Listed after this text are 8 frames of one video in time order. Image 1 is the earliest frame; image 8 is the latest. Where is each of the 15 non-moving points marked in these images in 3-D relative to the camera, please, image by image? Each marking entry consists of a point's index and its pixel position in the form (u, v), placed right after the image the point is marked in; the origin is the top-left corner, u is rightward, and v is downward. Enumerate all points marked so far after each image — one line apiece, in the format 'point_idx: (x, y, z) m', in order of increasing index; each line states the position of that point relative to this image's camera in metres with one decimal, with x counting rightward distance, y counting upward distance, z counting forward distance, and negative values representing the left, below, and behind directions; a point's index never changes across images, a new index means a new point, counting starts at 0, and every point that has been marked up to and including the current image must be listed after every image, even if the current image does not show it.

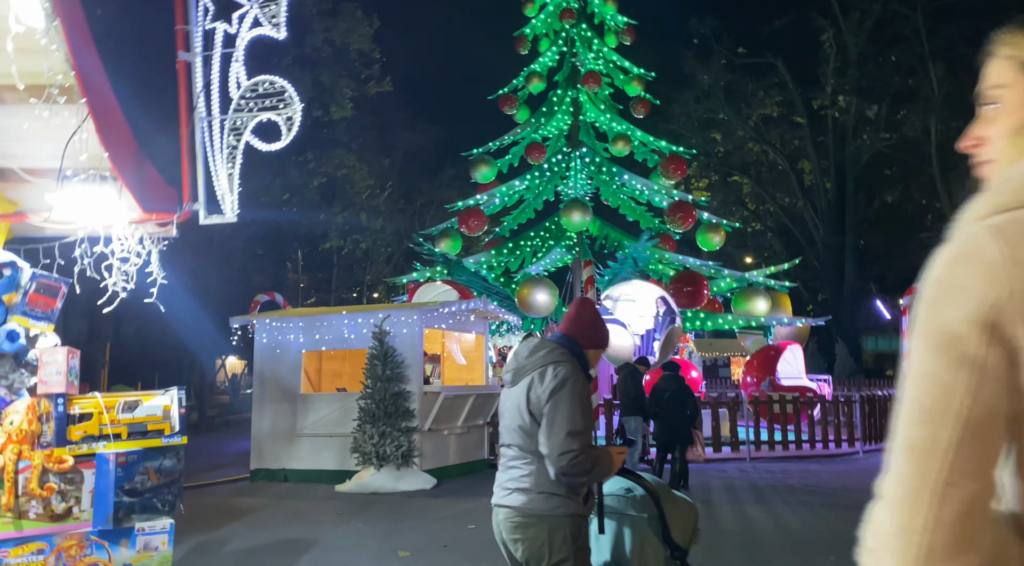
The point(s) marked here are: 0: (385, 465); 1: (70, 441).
0: (-1.8, -2.6, +10.6) m
1: (-3.0, -1.1, +5.0) m
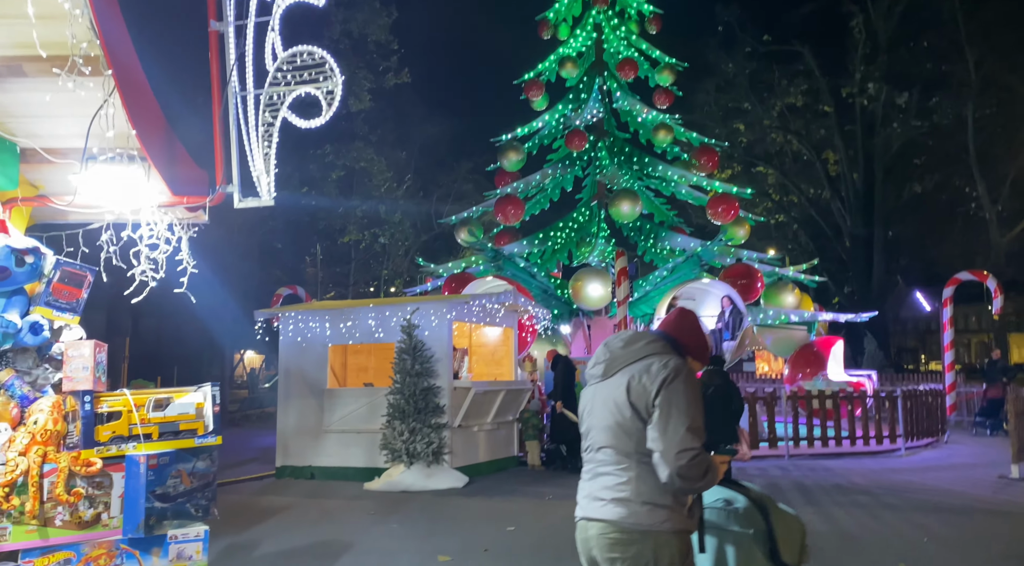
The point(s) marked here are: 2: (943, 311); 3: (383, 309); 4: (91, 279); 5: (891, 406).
0: (-1.3, -2.5, +10.3) m
1: (-2.6, -1.0, +4.7) m
2: (+9.2, -0.6, +15.9) m
3: (-2.0, -0.4, +11.3) m
4: (-2.9, 0.0, +5.1) m
5: (+6.9, -2.2, +13.6) m
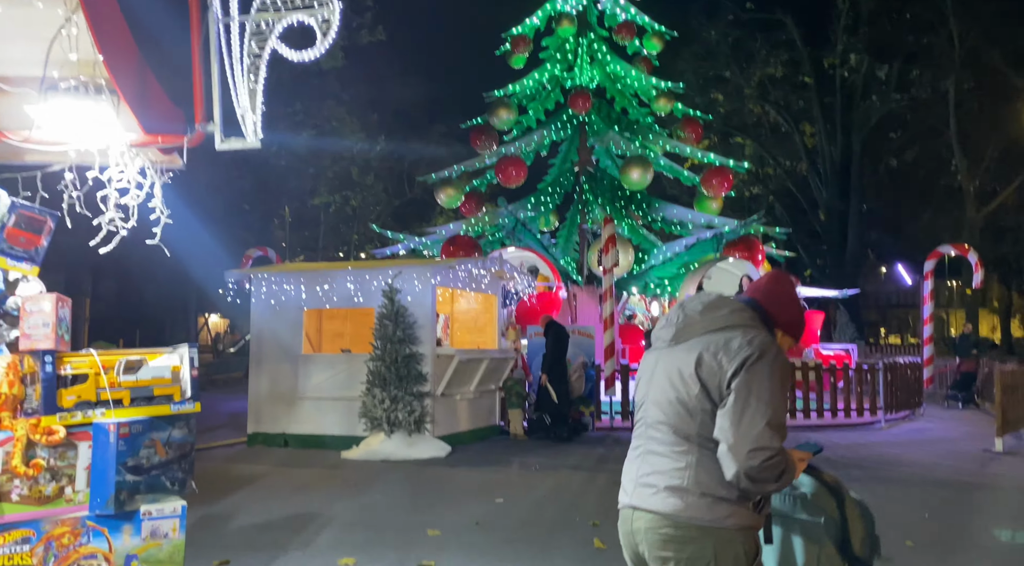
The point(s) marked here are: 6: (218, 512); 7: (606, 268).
0: (-1.5, -2.0, +9.9) m
1: (-2.5, -0.7, +4.2) m
2: (+8.8, 0.0, +15.9) m
3: (-2.2, +0.2, +10.8) m
4: (-2.8, +0.4, +4.6) m
5: (+6.5, -1.7, +13.5) m
6: (-2.8, -2.2, +7.1) m
7: (+1.5, +0.3, +12.2) m
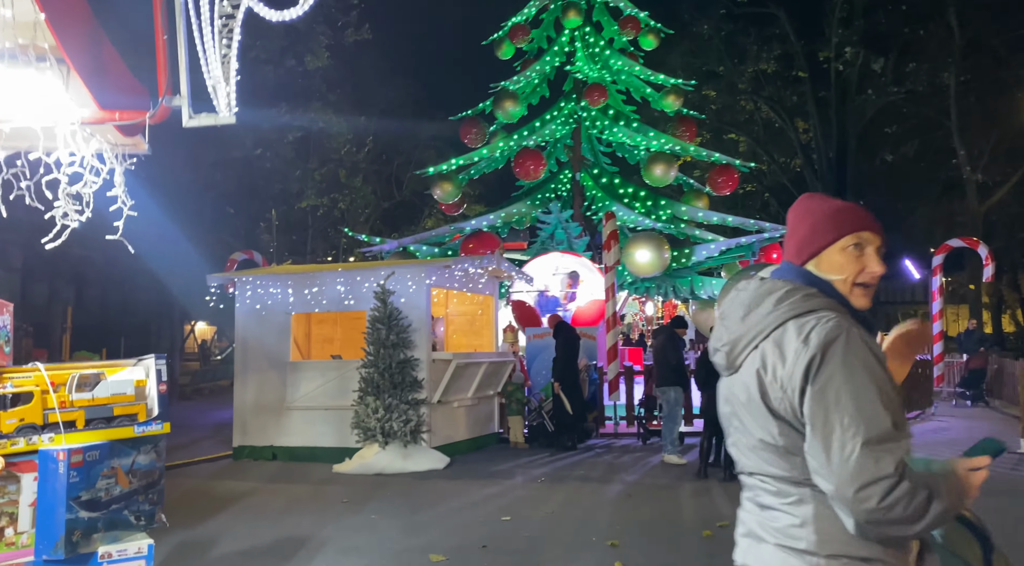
0: (-1.5, -2.0, +9.3) m
1: (-2.4, -0.7, +3.6) m
2: (+8.7, +0.1, +15.5) m
3: (-2.2, +0.1, +10.2) m
4: (-2.8, +0.3, +4.0) m
5: (+6.5, -1.7, +13.0) m
6: (-2.7, -2.2, +6.5) m
7: (+1.5, +0.3, +11.7) m
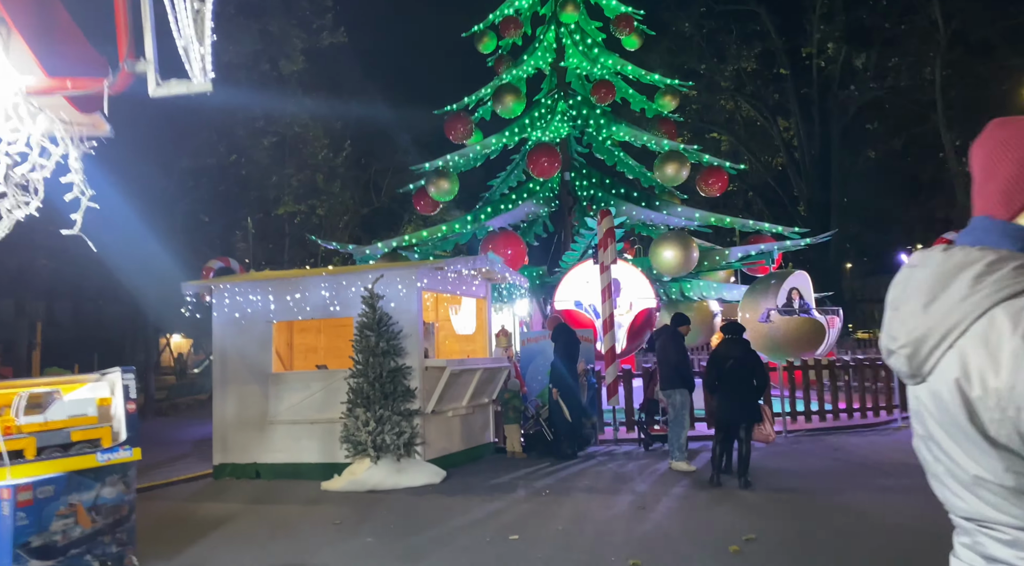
0: (-1.5, -2.0, +8.7) m
1: (-2.3, -0.7, +3.0) m
2: (+8.5, +0.2, +15.2) m
3: (-2.2, +0.1, +9.6) m
4: (-2.6, +0.3, +3.4) m
5: (+6.4, -1.6, +12.7) m
6: (-2.6, -2.3, +5.9) m
7: (+1.4, +0.3, +11.2) m
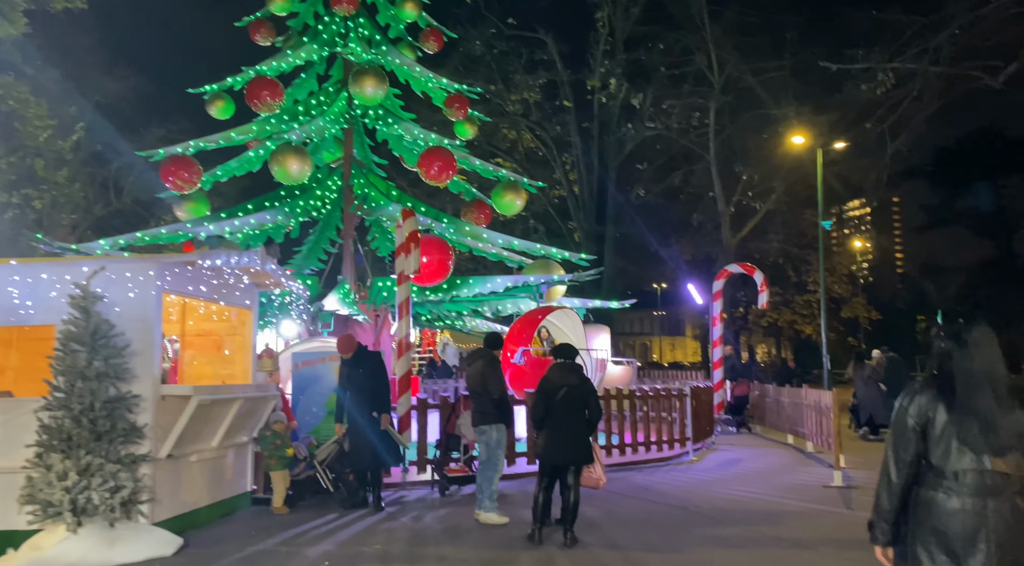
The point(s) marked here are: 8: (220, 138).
0: (-3.5, -2.0, +6.2) m
1: (-2.5, -0.5, +0.5) m
2: (+4.1, -0.5, +15.5) m
3: (-4.4, +0.1, +6.9) m
4: (-2.9, +0.6, +0.8) m
5: (+2.8, -2.0, +12.4) m
6: (-3.7, -2.1, +3.1) m
7: (-1.4, +0.1, +9.5) m
8: (-4.7, +2.3, +11.7) m
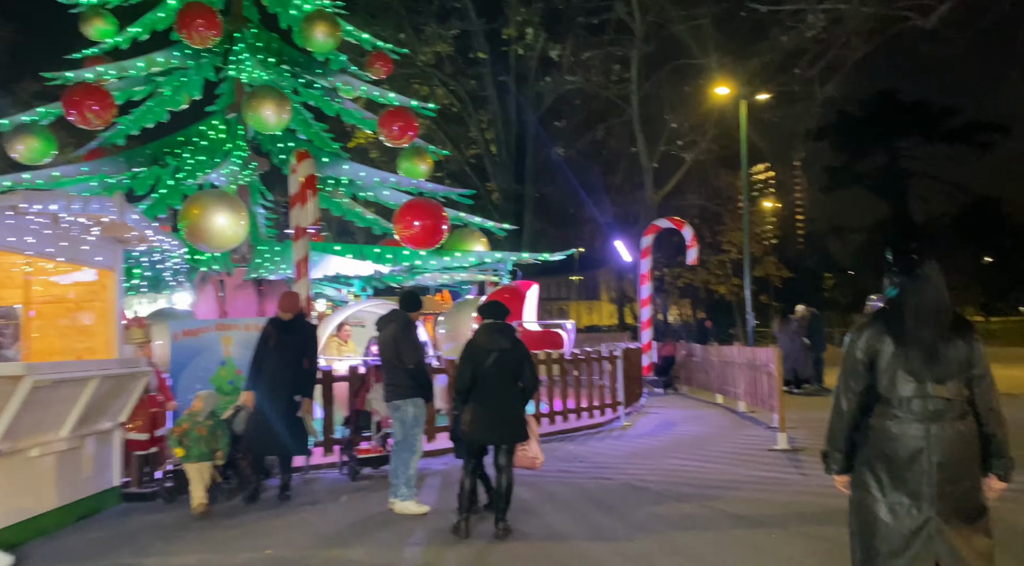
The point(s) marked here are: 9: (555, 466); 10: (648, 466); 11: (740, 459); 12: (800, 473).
0: (-4.0, -1.7, +4.7) m
1: (-2.4, -0.4, -0.8) m
2: (+2.5, +0.4, +14.7) m
3: (-5.0, +0.4, +5.3) m
4: (-2.8, +0.7, -0.6) m
5: (+1.6, -1.3, +11.6) m
6: (-3.9, -1.9, +1.6) m
7: (-2.3, +0.6, +8.1) m
8: (-5.9, +2.8, +9.9) m
9: (+0.5, -2.0, +8.0) m
10: (+1.5, -2.0, +8.1) m
11: (+2.5, -2.0, +8.3) m
12: (+2.9, -1.9, +7.7) m
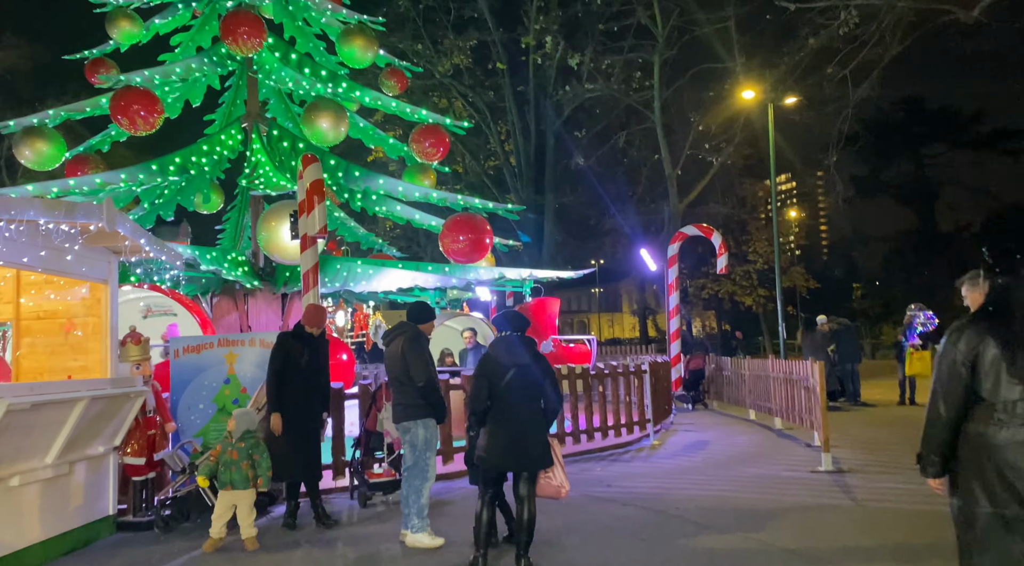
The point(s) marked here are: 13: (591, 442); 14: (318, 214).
0: (-3.9, -1.7, +4.2) m
1: (-2.4, -0.4, -1.3) m
2: (+2.9, +0.2, +14.1) m
3: (-4.9, +0.3, +4.9) m
4: (-2.9, +0.7, -1.1) m
5: (+1.9, -1.5, +11.0) m
6: (-3.8, -1.9, +1.2) m
7: (-2.1, +0.5, +7.7) m
8: (-5.7, +2.6, +9.5) m
9: (+0.7, -2.1, +7.4) m
10: (+1.7, -2.1, +7.5) m
11: (+2.8, -2.0, +7.6) m
12: (+3.2, -2.0, +7.0) m
13: (+1.0, -2.1, +10.1) m
14: (-2.0, +0.7, +7.7) m
